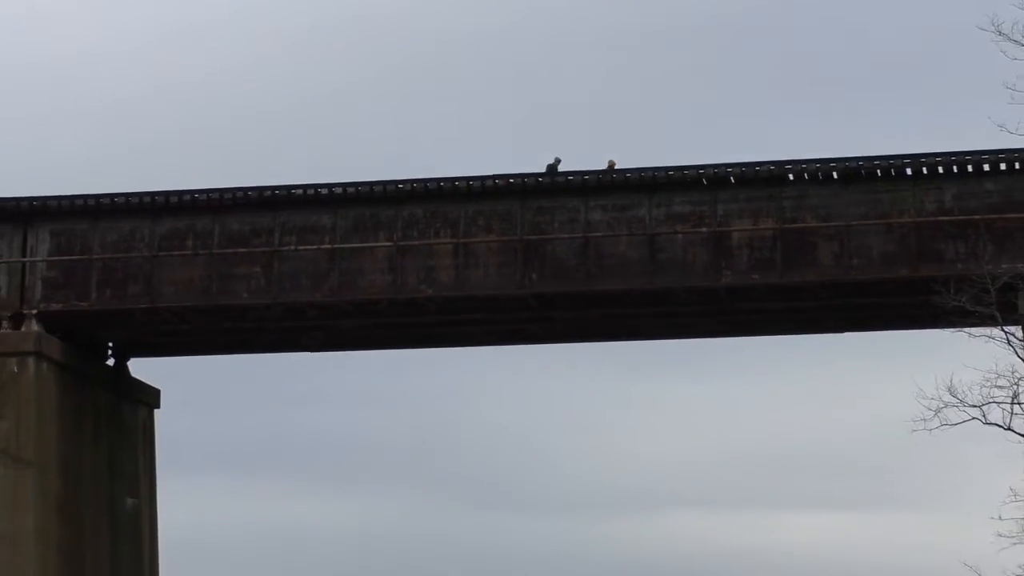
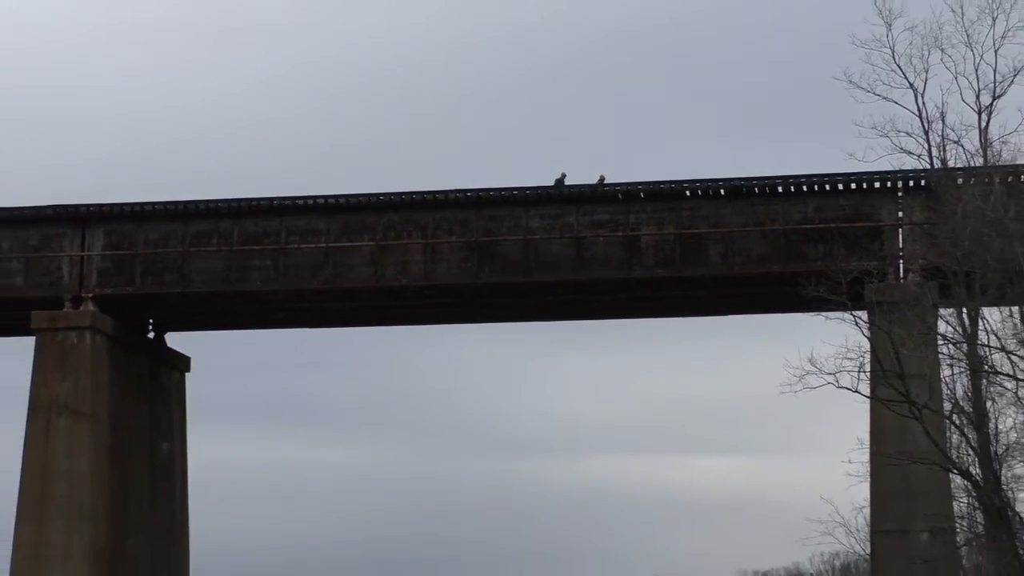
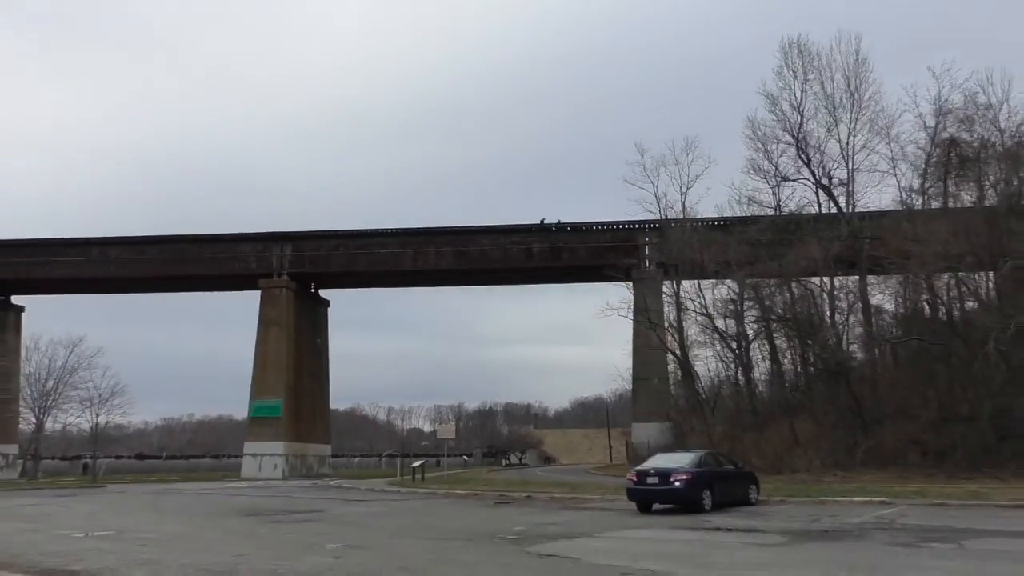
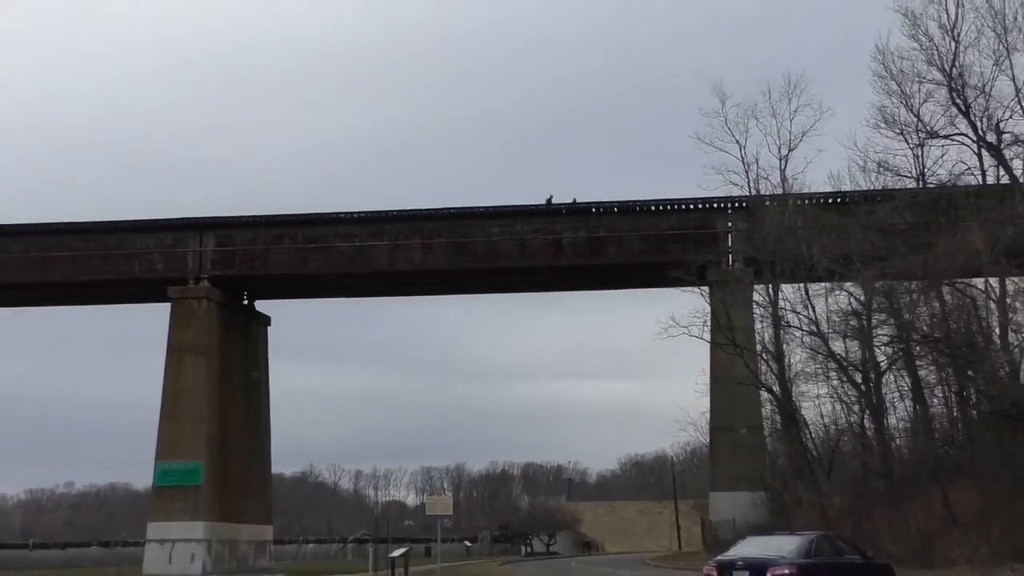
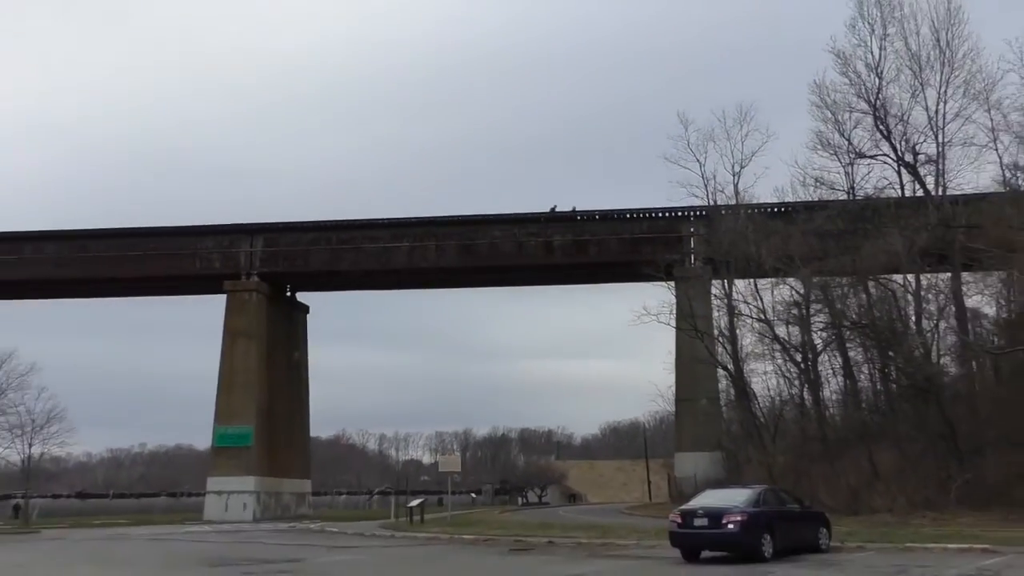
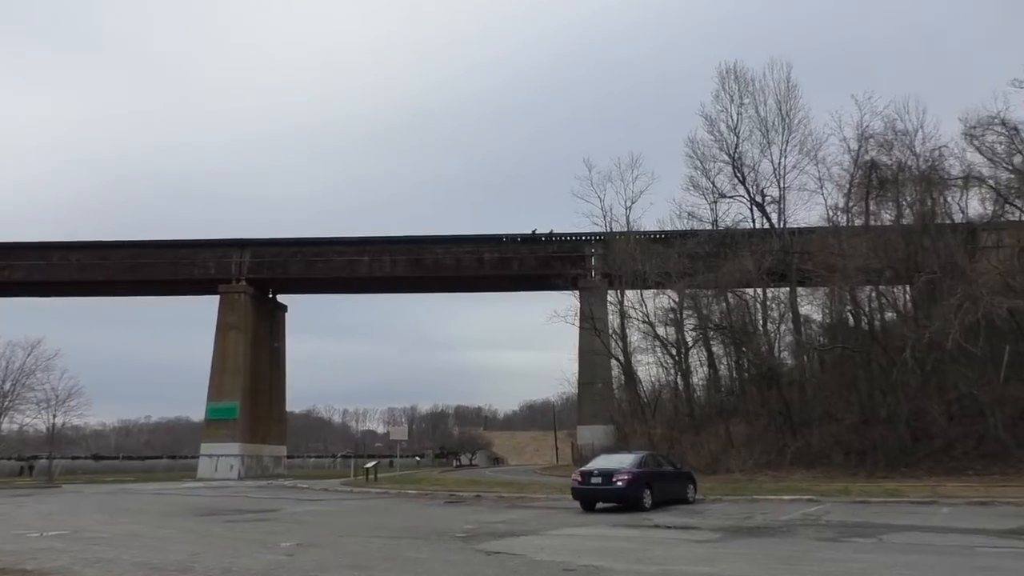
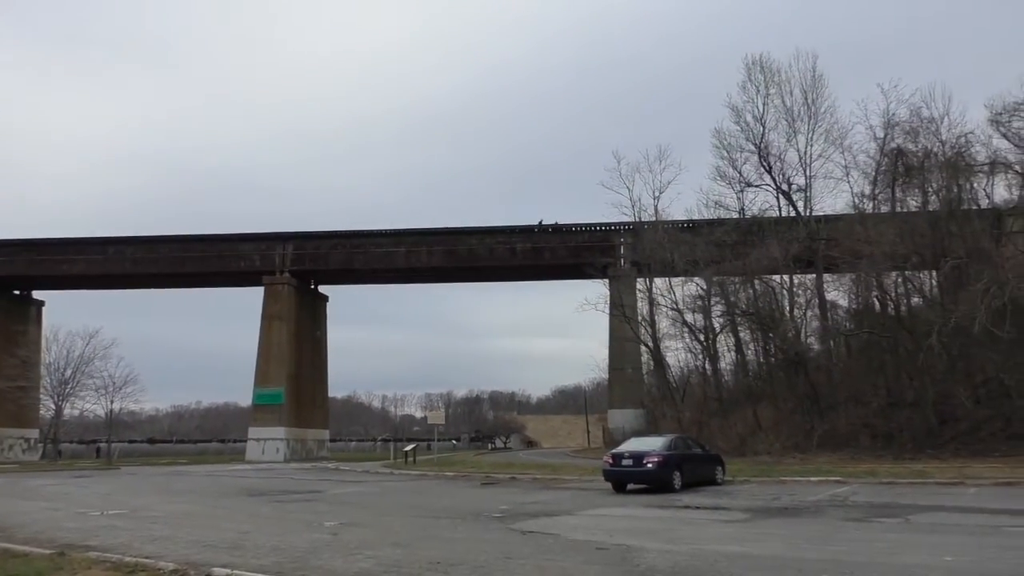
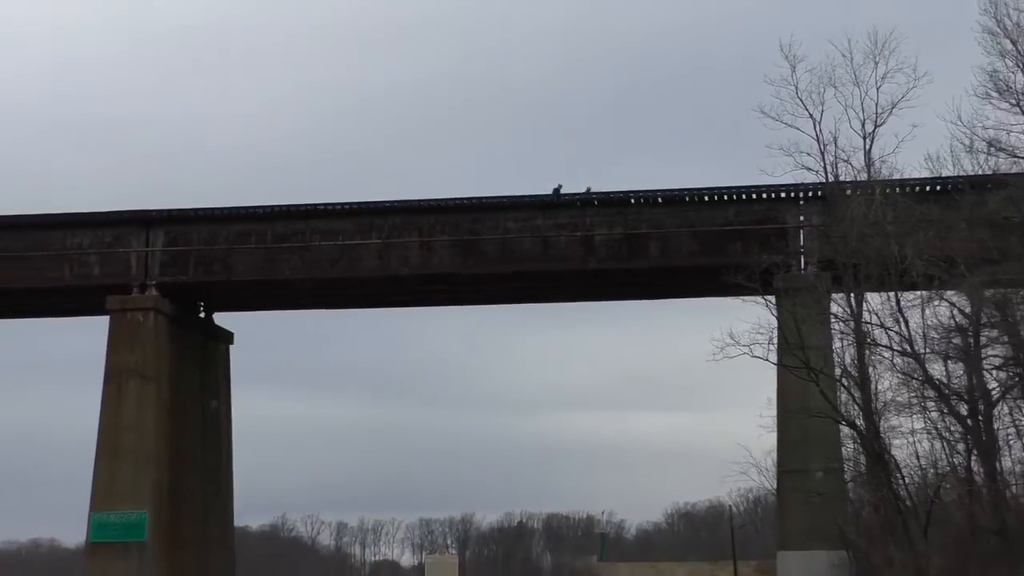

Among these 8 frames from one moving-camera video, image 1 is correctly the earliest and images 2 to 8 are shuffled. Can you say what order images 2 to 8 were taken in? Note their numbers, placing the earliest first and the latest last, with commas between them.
2, 8, 4, 5, 3, 7, 6
